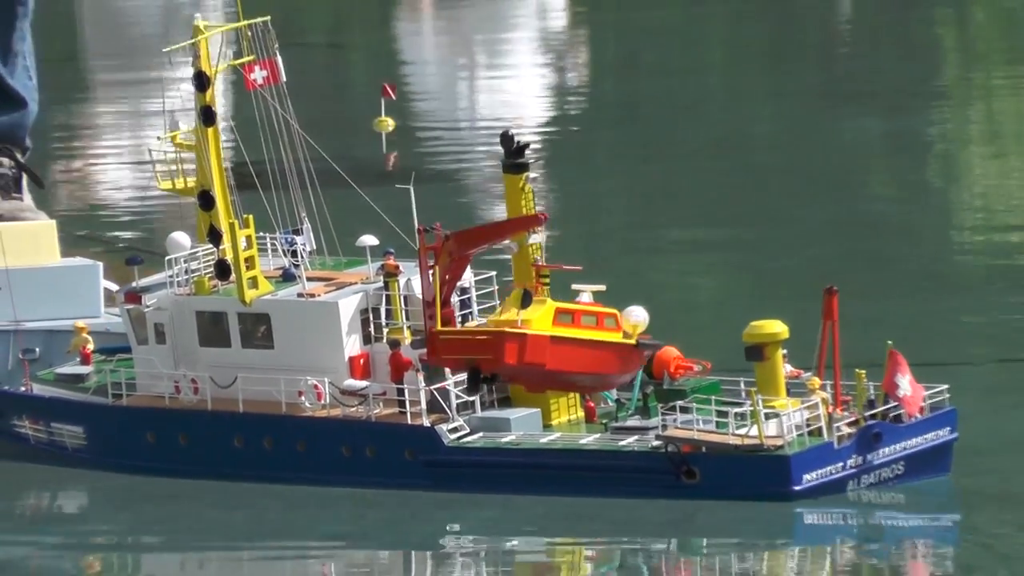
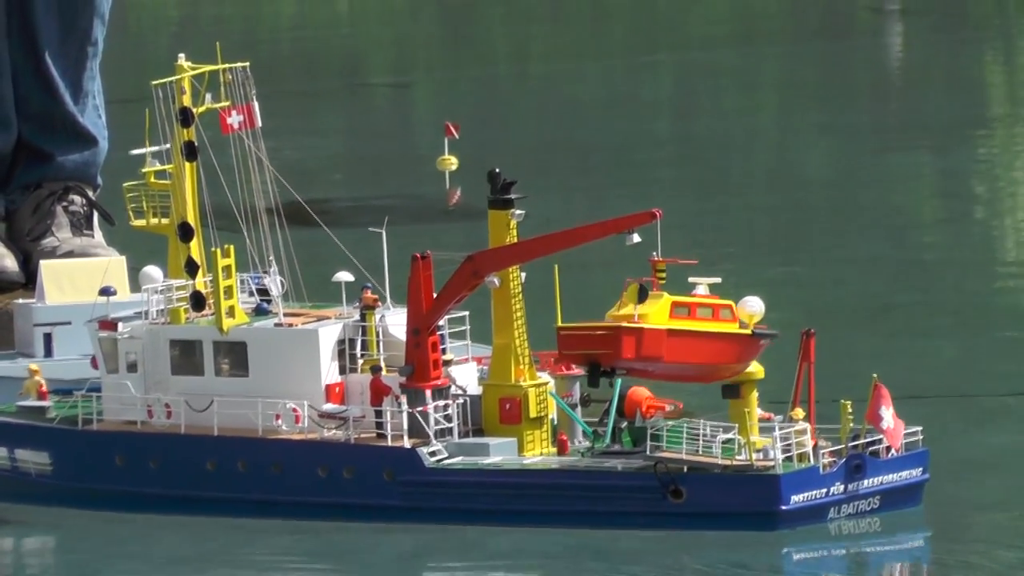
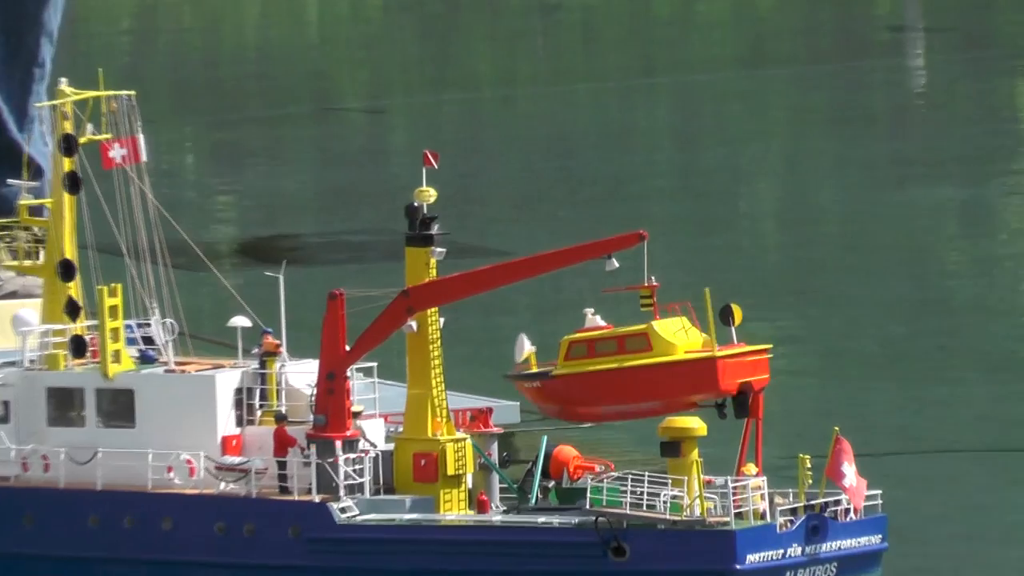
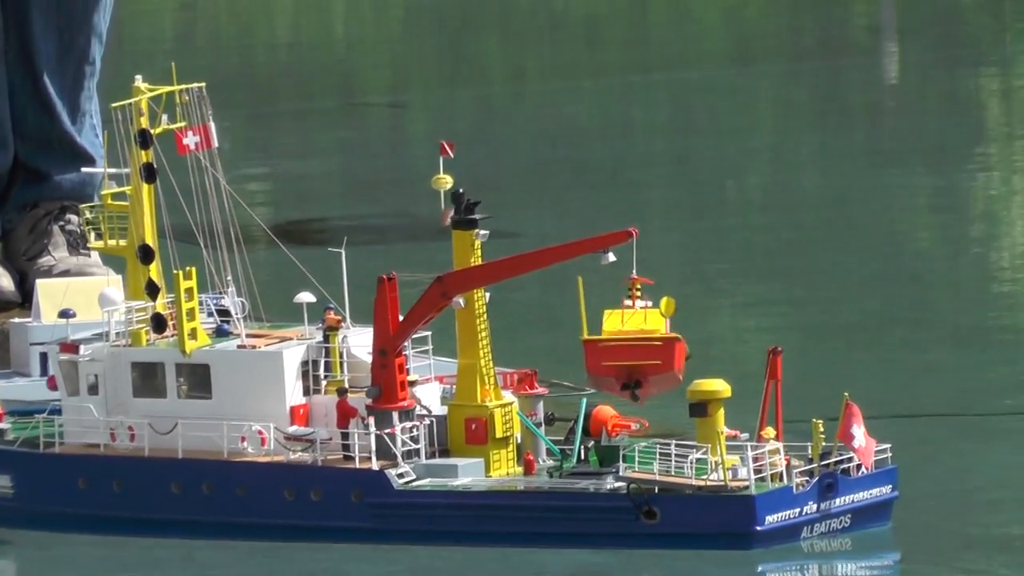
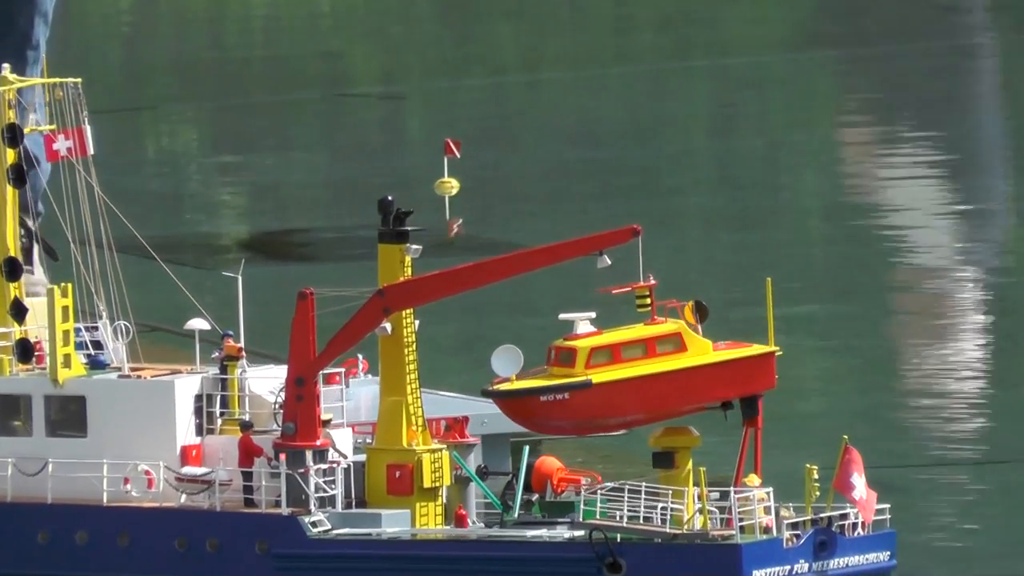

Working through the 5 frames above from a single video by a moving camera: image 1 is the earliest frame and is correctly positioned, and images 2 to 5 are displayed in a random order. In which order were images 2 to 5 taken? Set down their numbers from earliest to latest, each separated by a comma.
2, 4, 3, 5
